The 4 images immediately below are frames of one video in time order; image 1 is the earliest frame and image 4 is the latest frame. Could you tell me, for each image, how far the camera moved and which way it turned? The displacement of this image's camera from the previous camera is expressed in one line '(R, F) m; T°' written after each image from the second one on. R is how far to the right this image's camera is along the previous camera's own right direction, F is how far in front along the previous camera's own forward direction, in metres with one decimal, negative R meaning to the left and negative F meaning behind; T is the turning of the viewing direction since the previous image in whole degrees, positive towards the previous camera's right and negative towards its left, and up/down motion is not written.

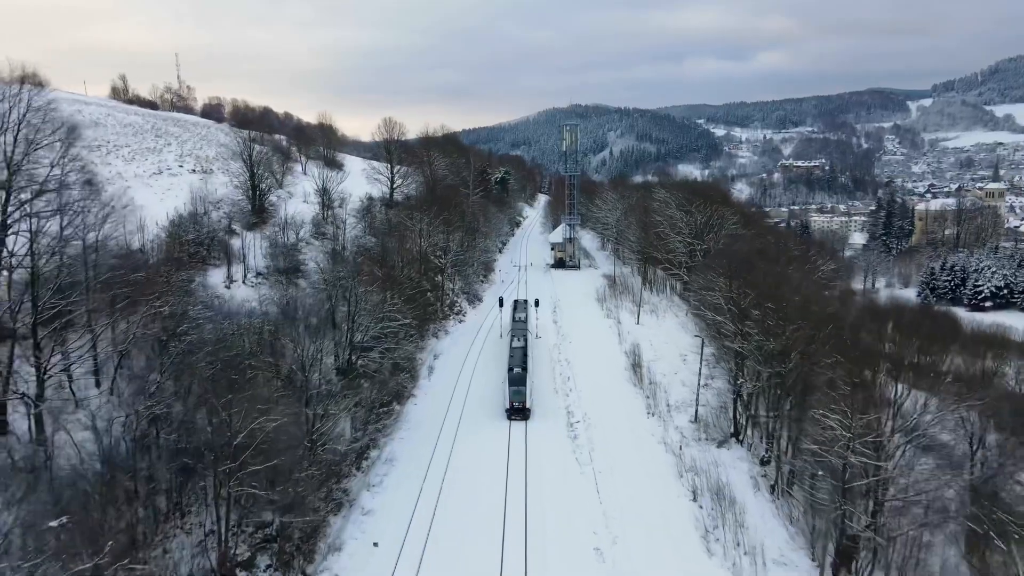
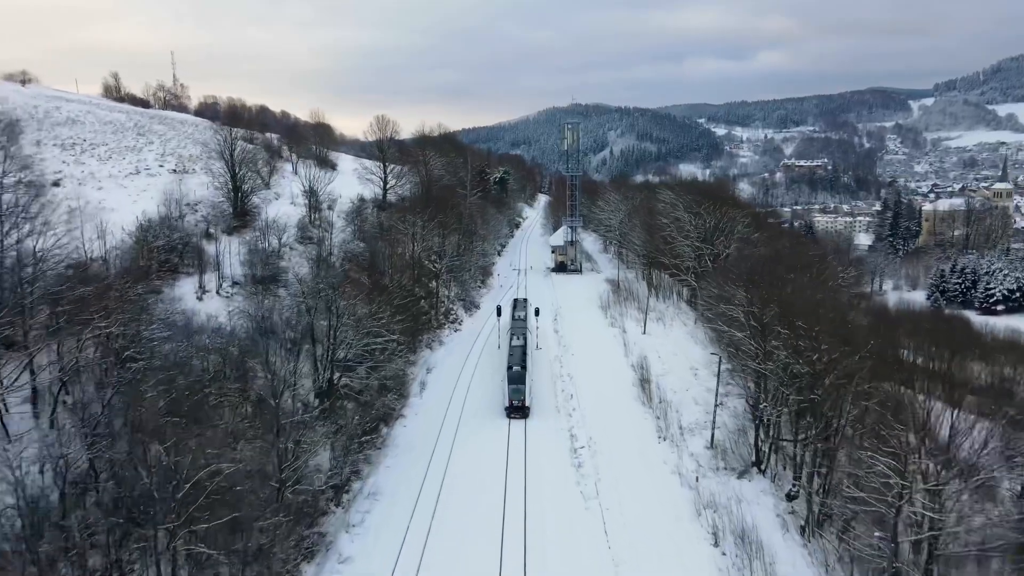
(+0.1, +2.9) m; 0°
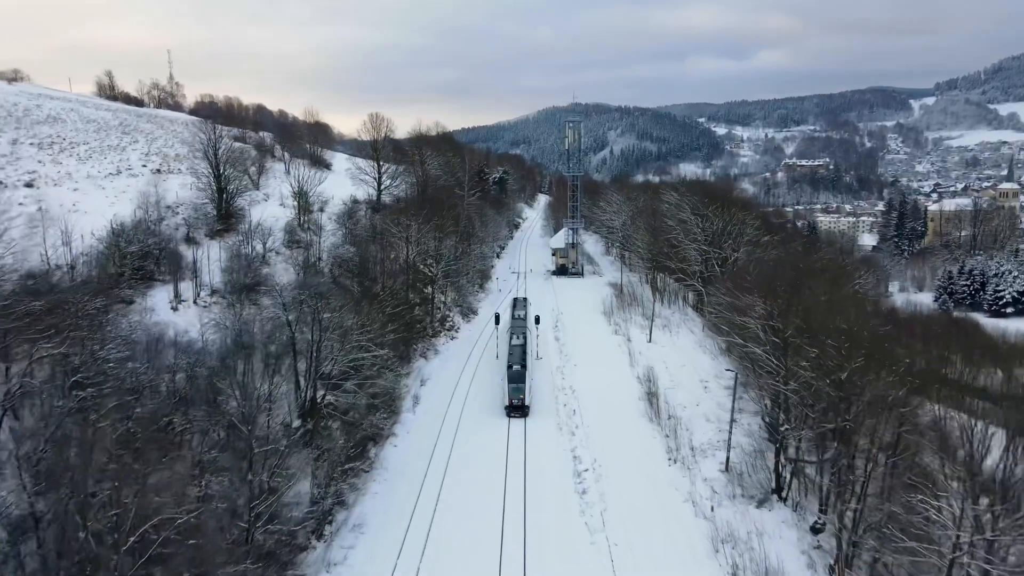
(0.0, +2.2) m; 0°
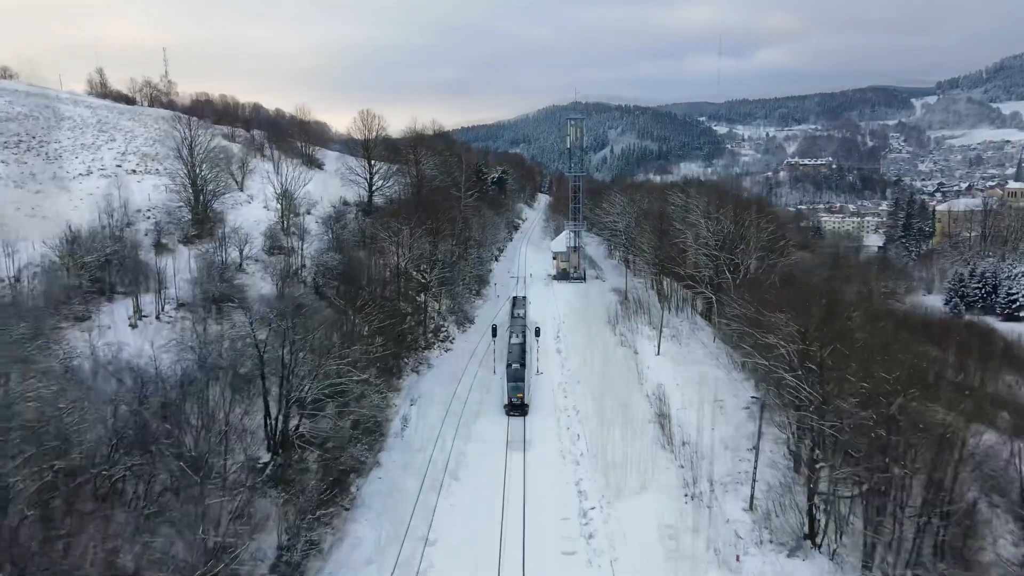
(+0.1, +3.0) m; 0°
